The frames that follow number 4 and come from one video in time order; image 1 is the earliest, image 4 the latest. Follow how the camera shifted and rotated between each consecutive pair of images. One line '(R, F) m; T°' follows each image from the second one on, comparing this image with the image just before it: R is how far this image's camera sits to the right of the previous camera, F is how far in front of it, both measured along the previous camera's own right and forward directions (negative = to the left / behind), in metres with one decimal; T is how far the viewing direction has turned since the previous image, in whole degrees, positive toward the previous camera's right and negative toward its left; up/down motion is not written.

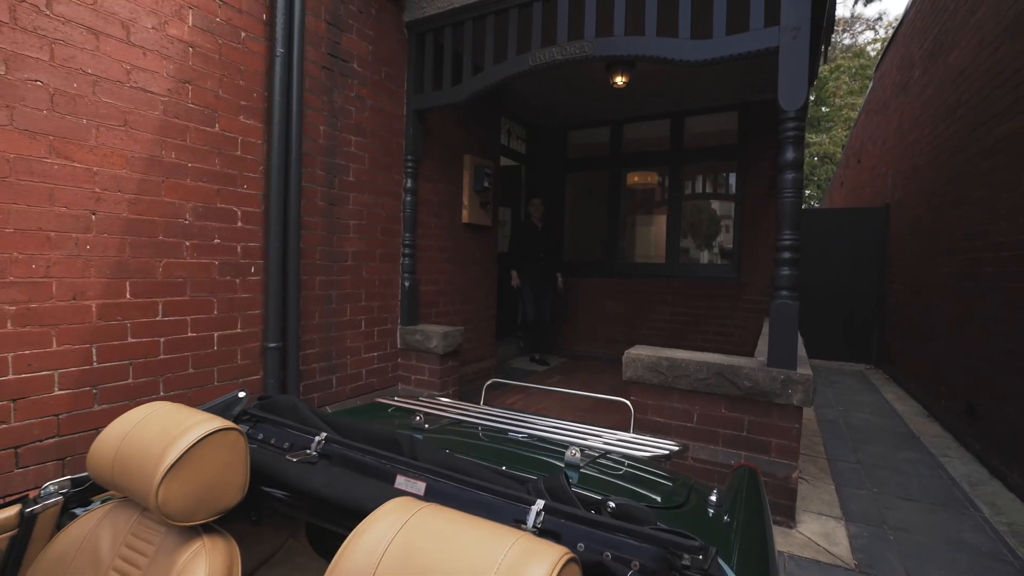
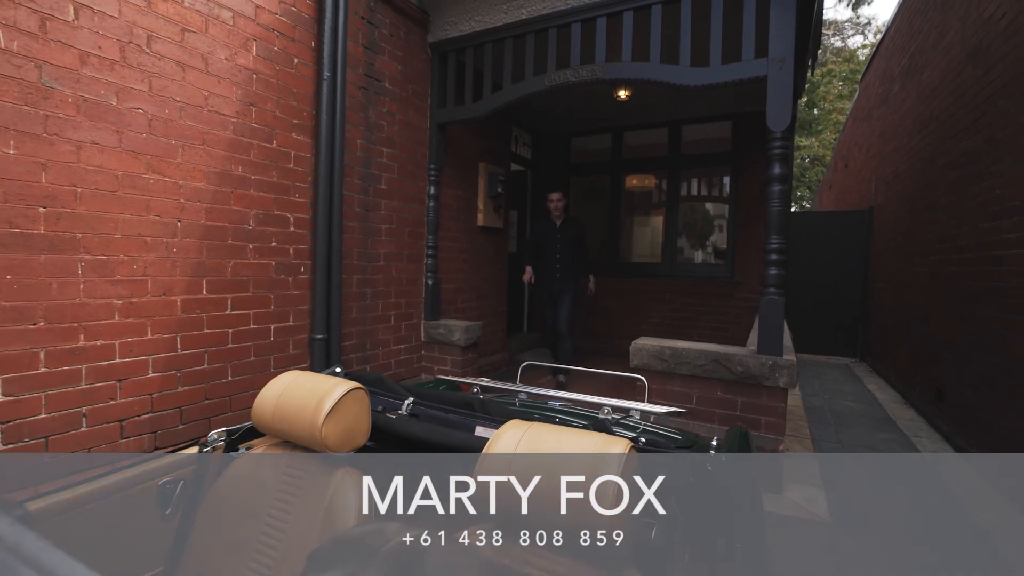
(-0.2, -0.4) m; +1°
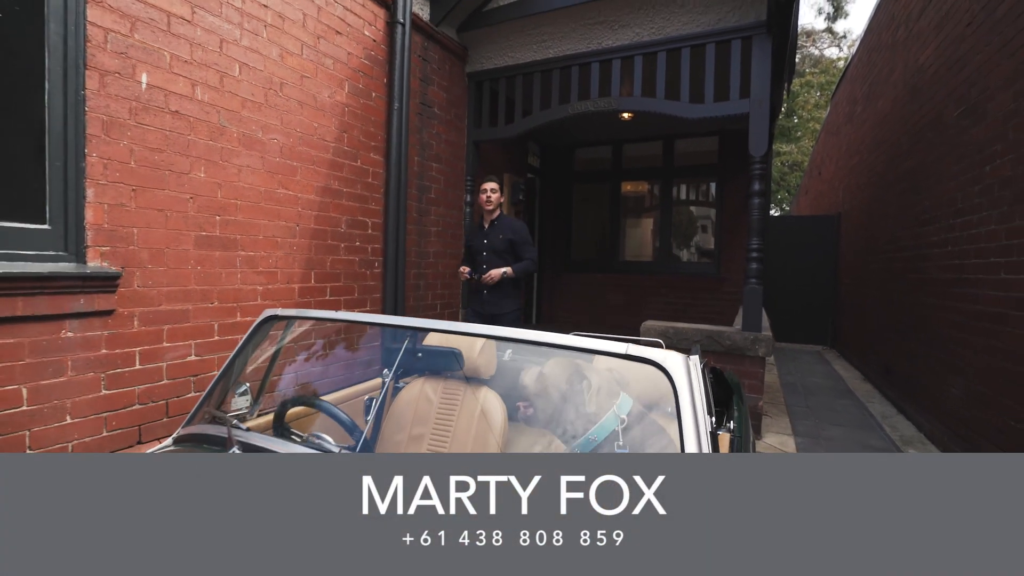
(-0.5, -0.8) m; +2°
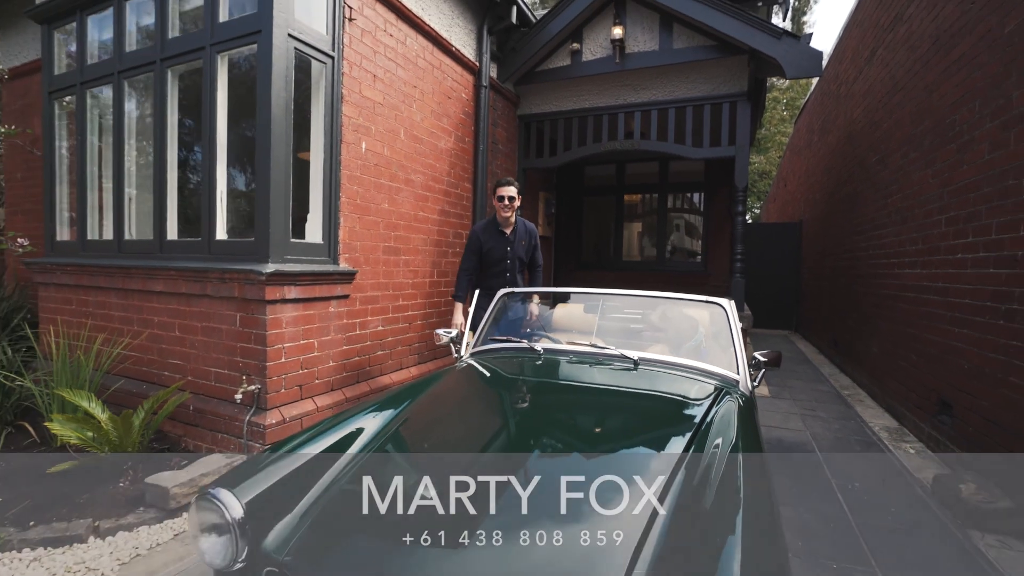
(-1.0, -1.4) m; +3°
